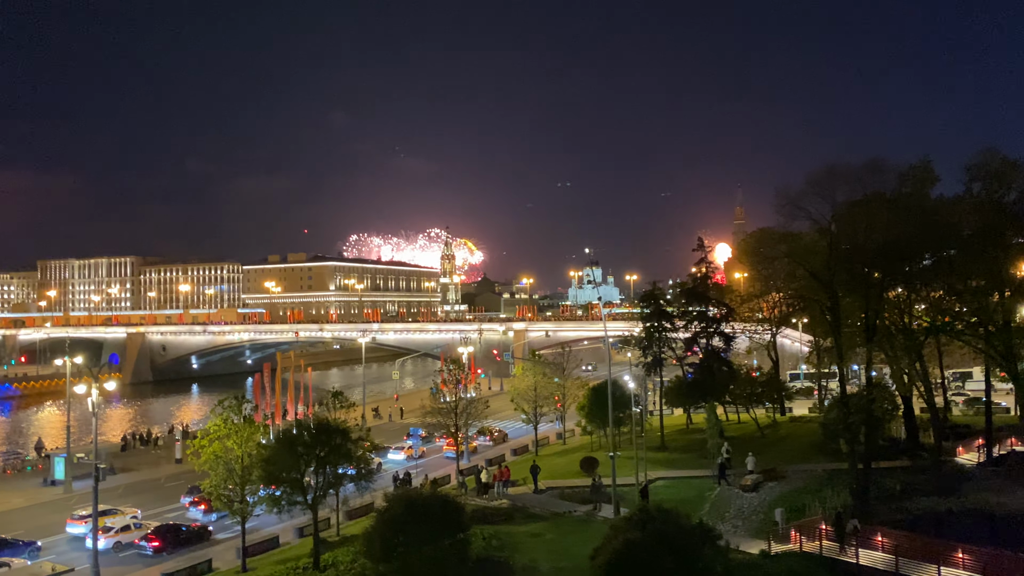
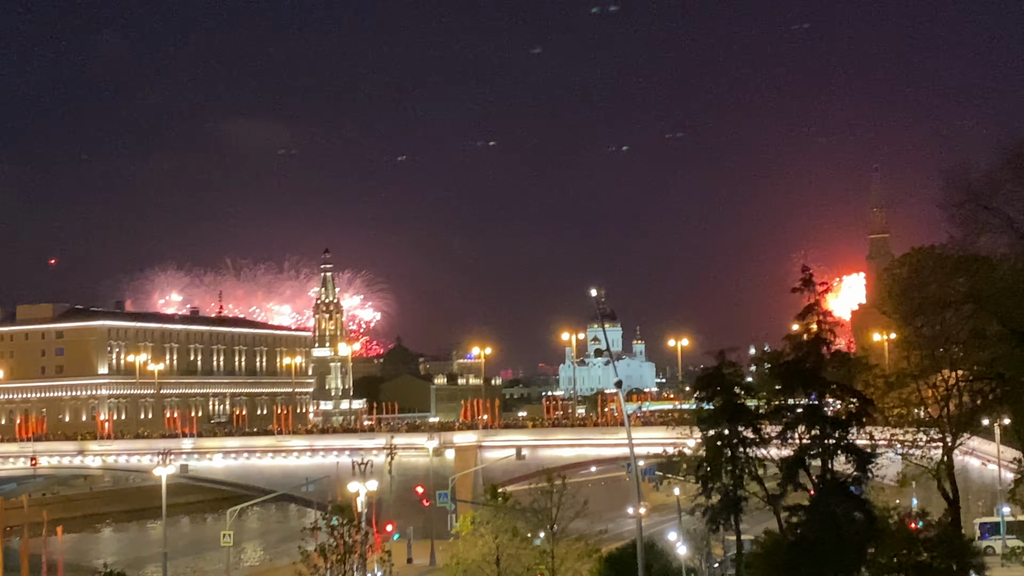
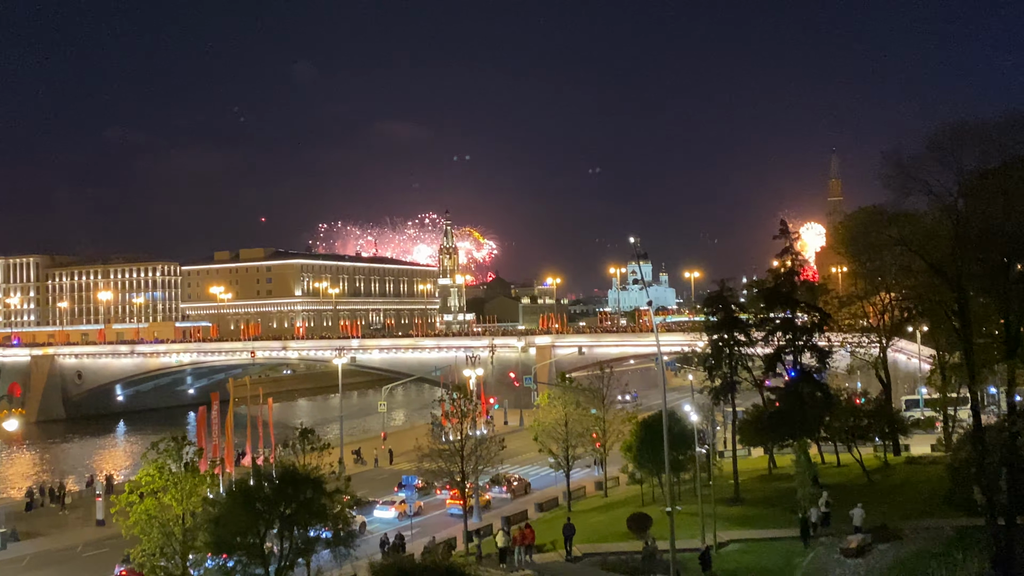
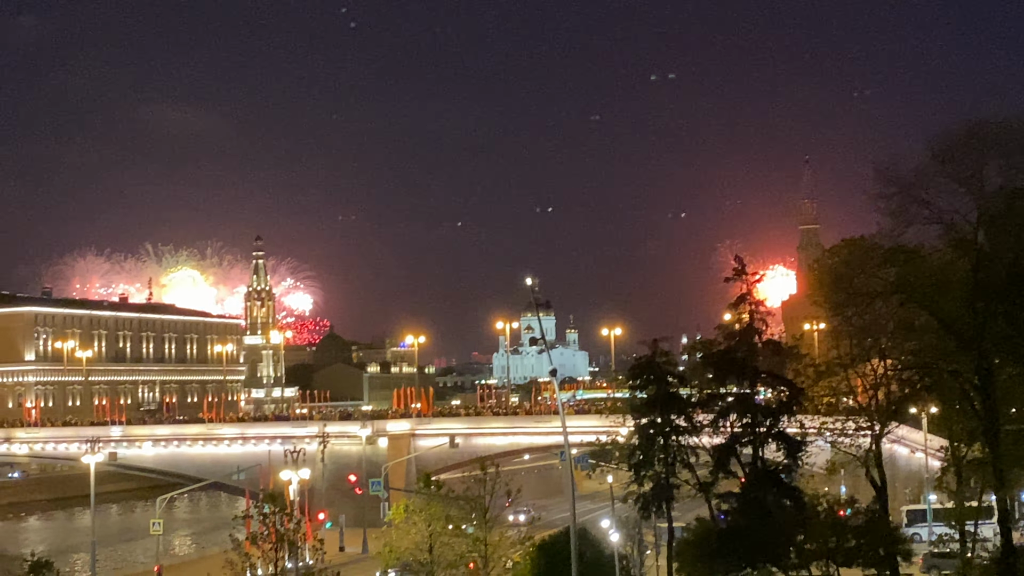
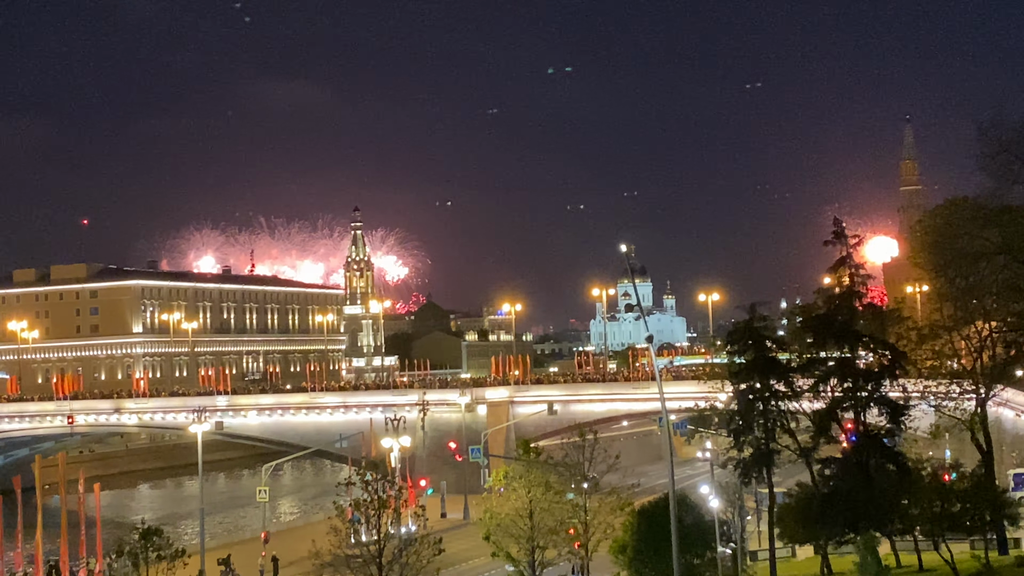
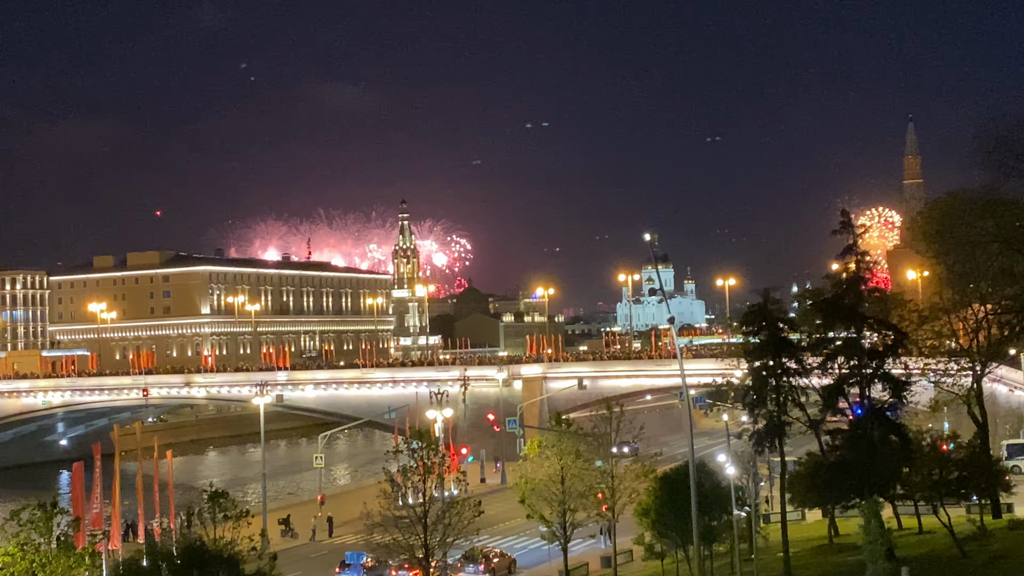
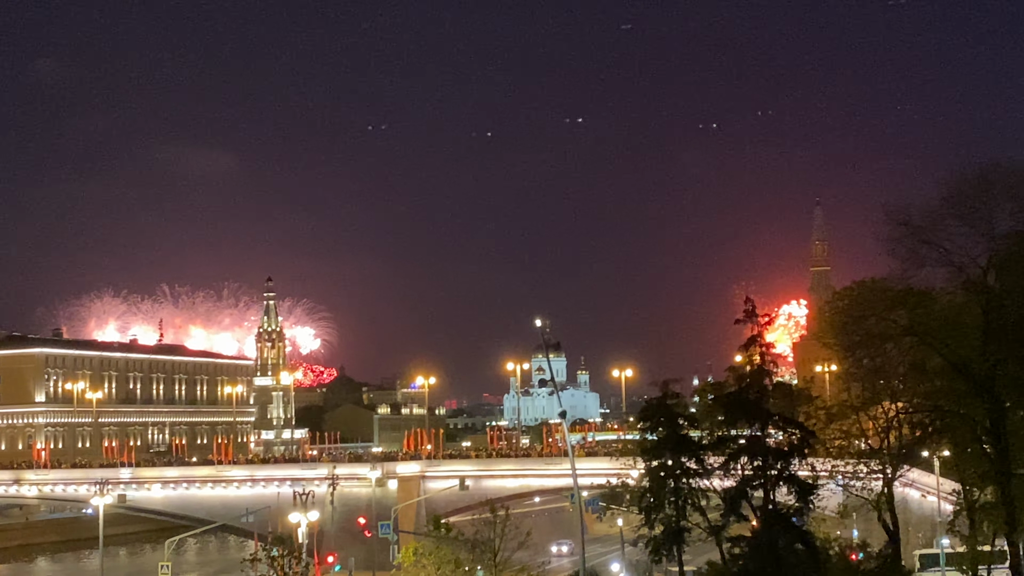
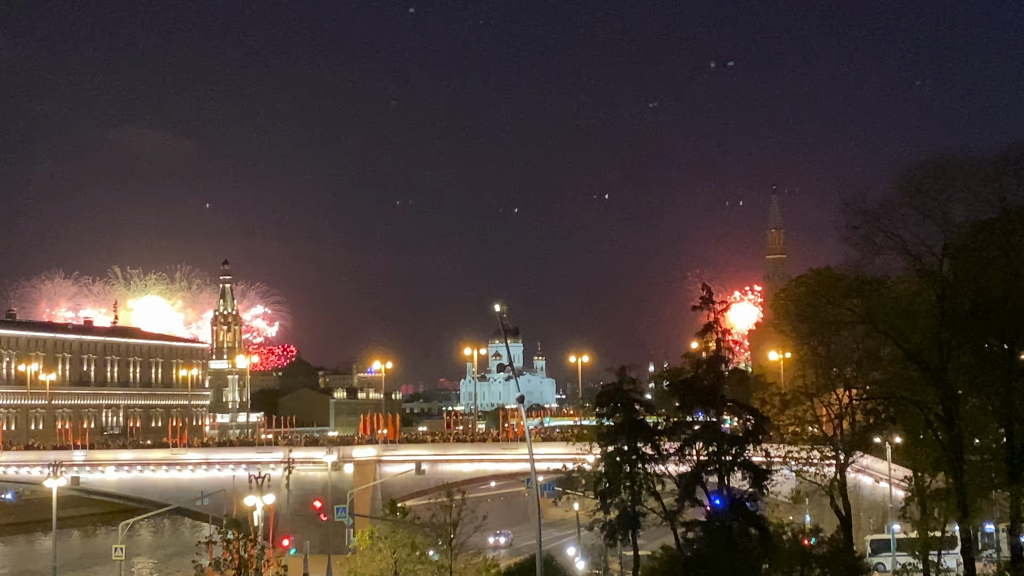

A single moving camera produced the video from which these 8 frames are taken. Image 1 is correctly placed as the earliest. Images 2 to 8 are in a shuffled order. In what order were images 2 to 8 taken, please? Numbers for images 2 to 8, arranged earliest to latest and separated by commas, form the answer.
3, 6, 5, 2, 7, 8, 4
